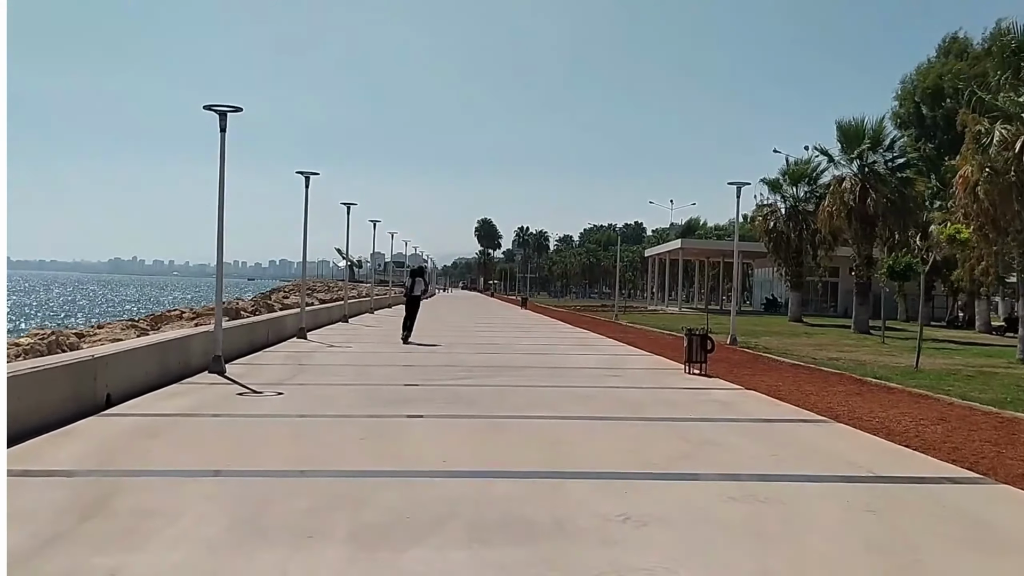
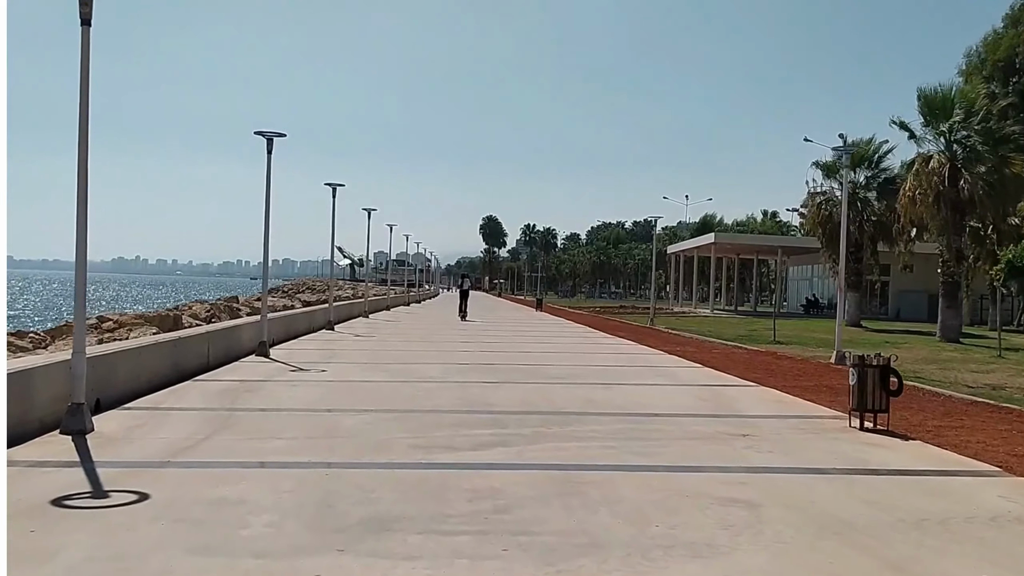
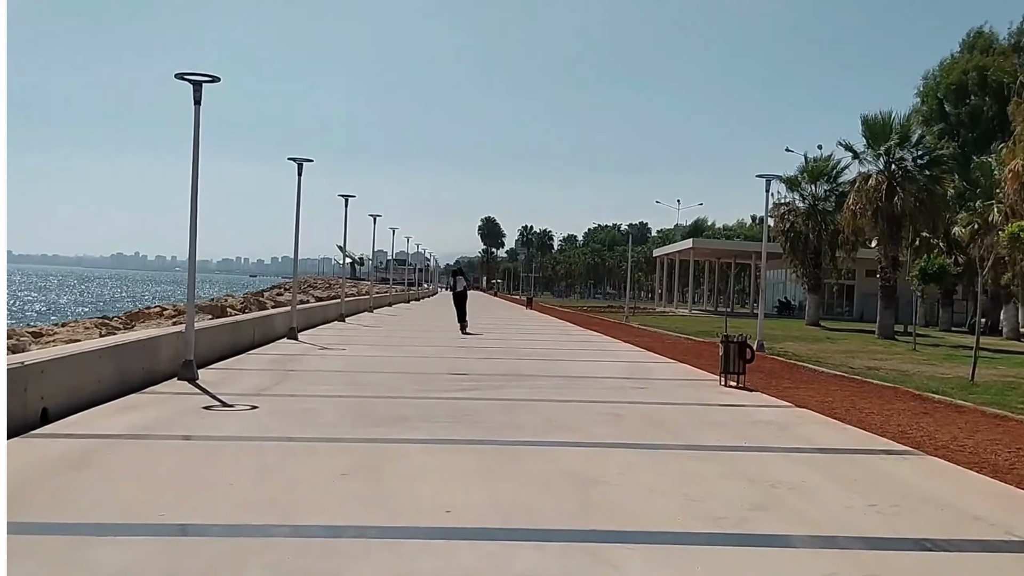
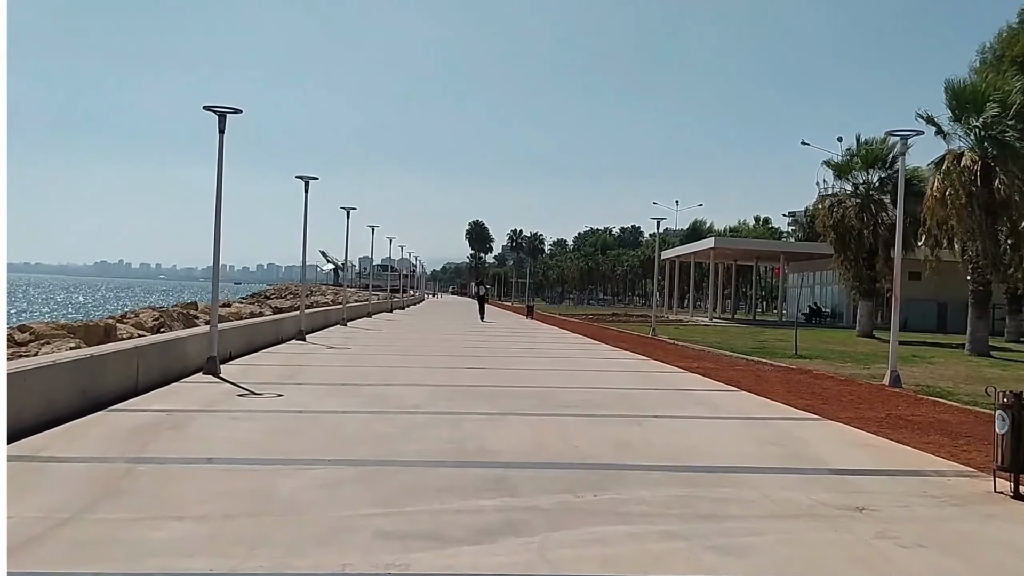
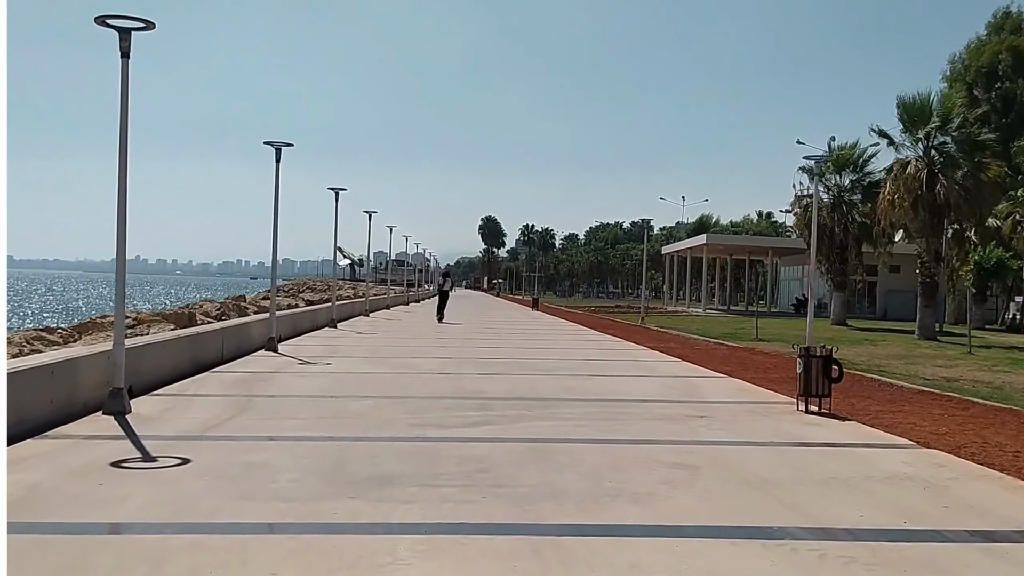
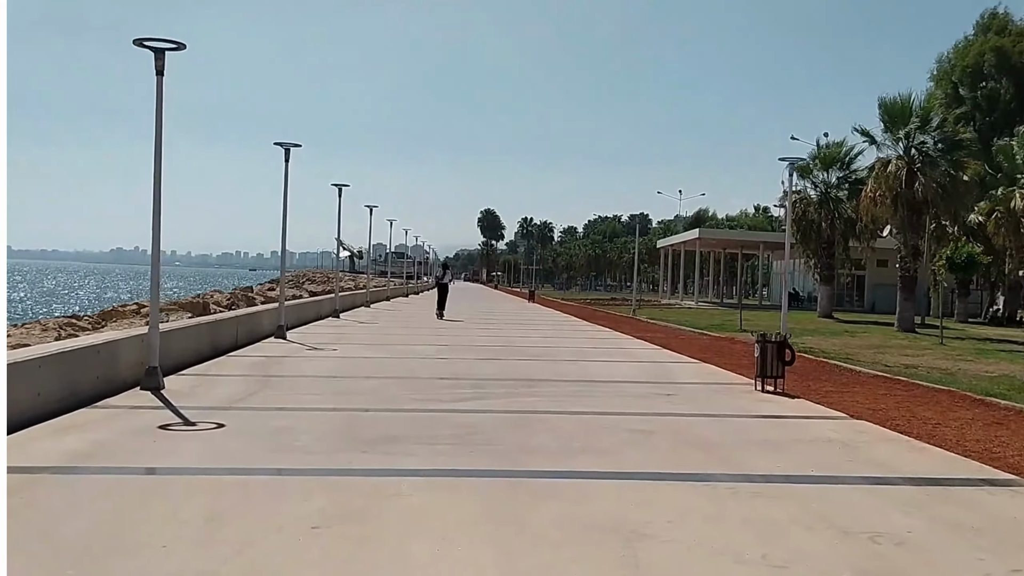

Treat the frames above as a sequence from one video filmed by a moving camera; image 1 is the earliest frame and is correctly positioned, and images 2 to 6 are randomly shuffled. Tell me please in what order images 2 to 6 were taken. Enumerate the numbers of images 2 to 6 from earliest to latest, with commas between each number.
3, 6, 5, 2, 4
